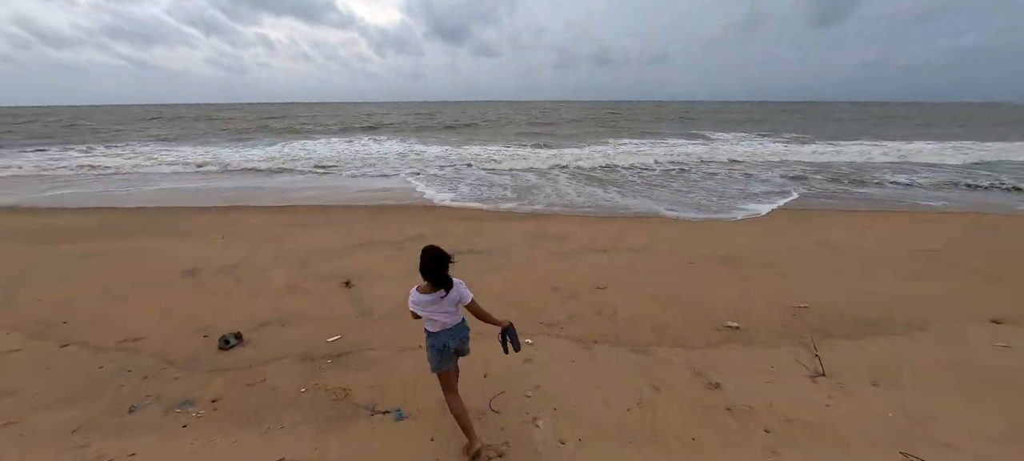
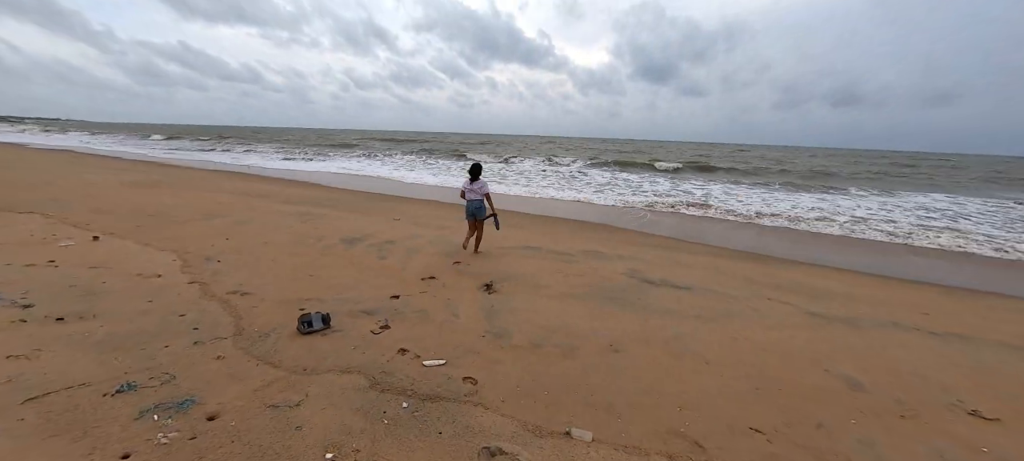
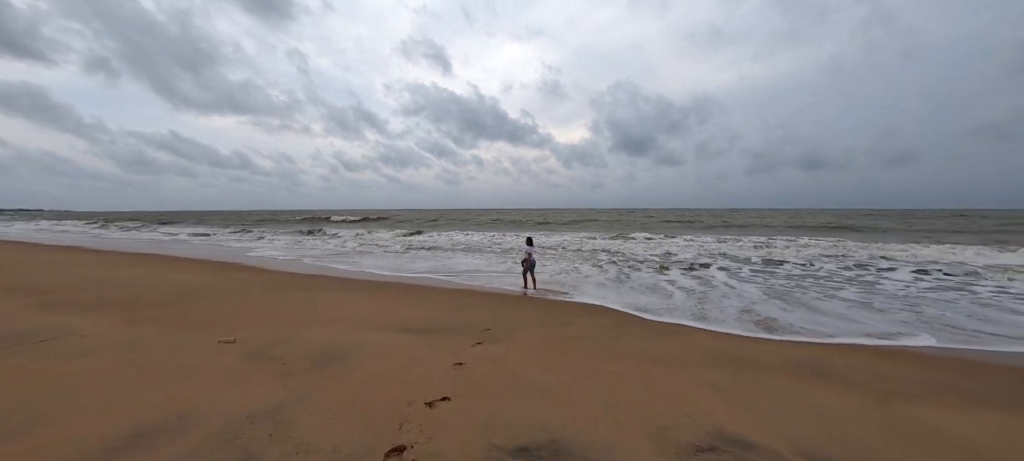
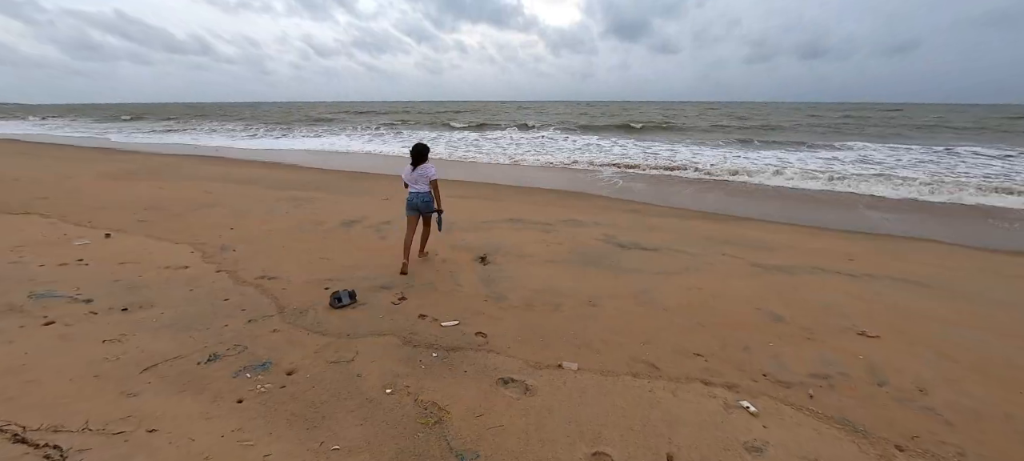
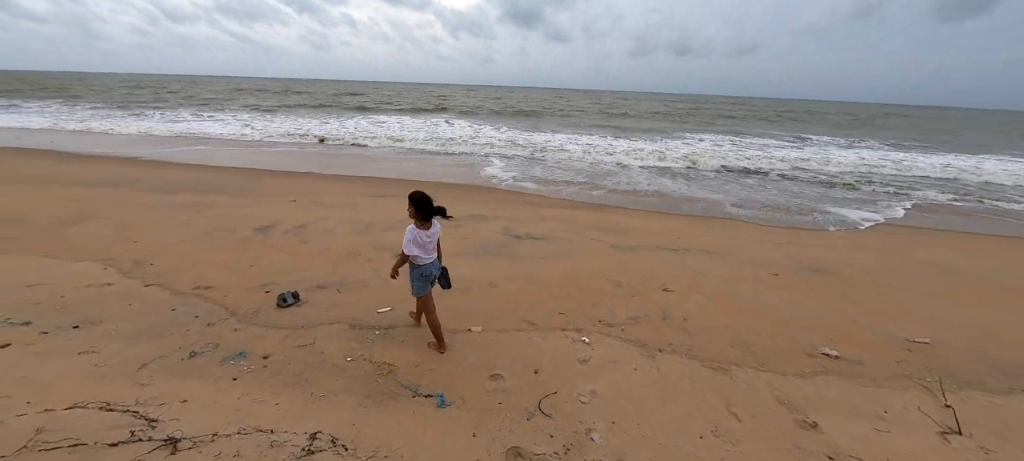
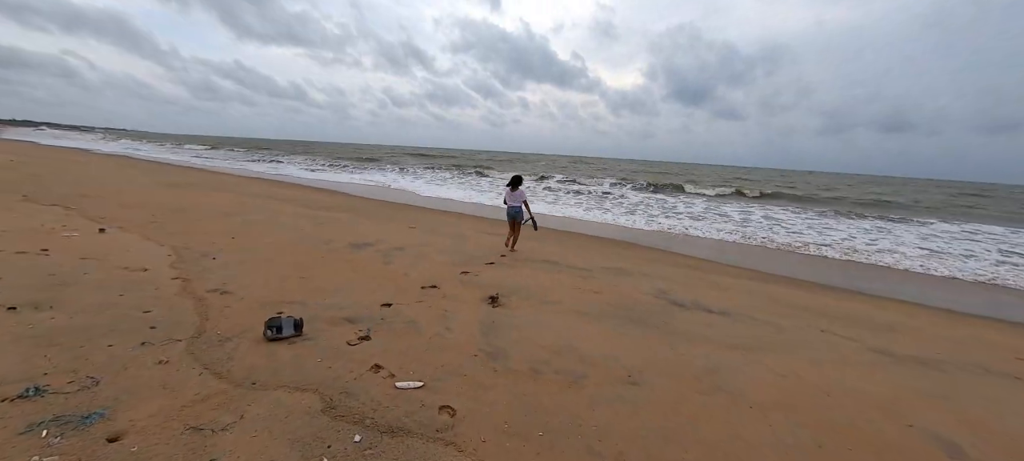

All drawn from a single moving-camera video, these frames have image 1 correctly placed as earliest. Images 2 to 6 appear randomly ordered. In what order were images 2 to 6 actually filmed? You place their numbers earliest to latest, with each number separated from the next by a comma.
5, 4, 2, 6, 3
